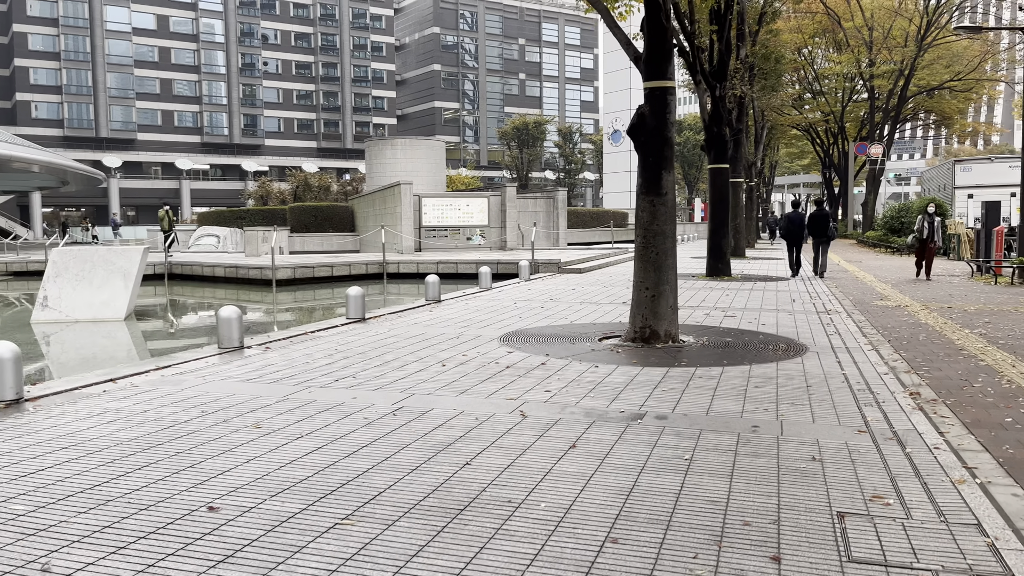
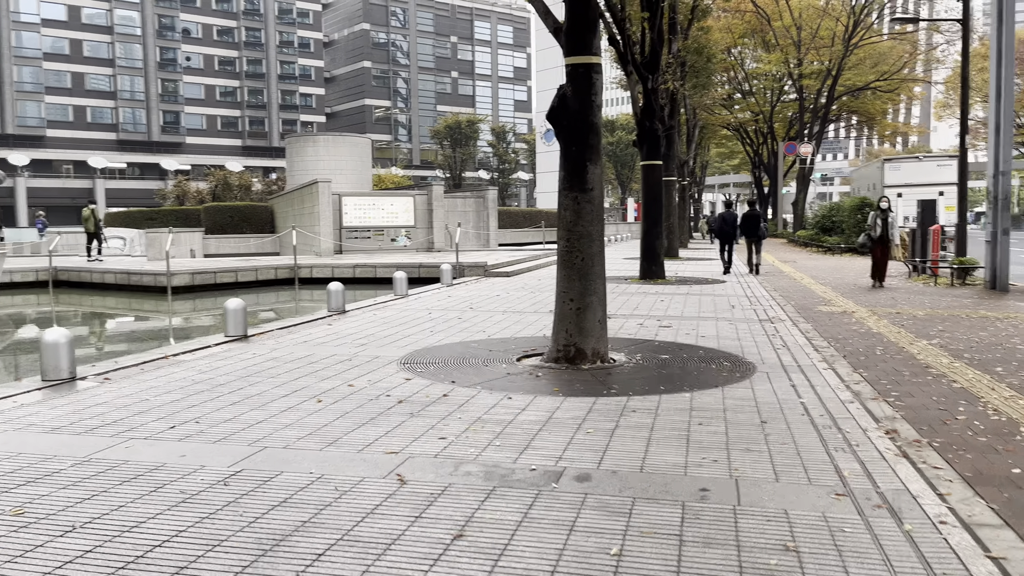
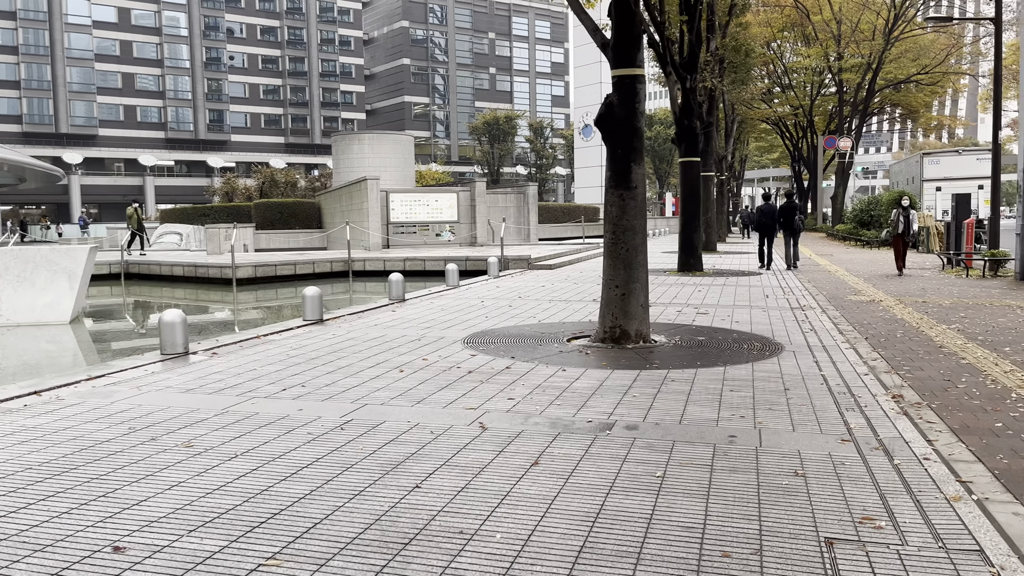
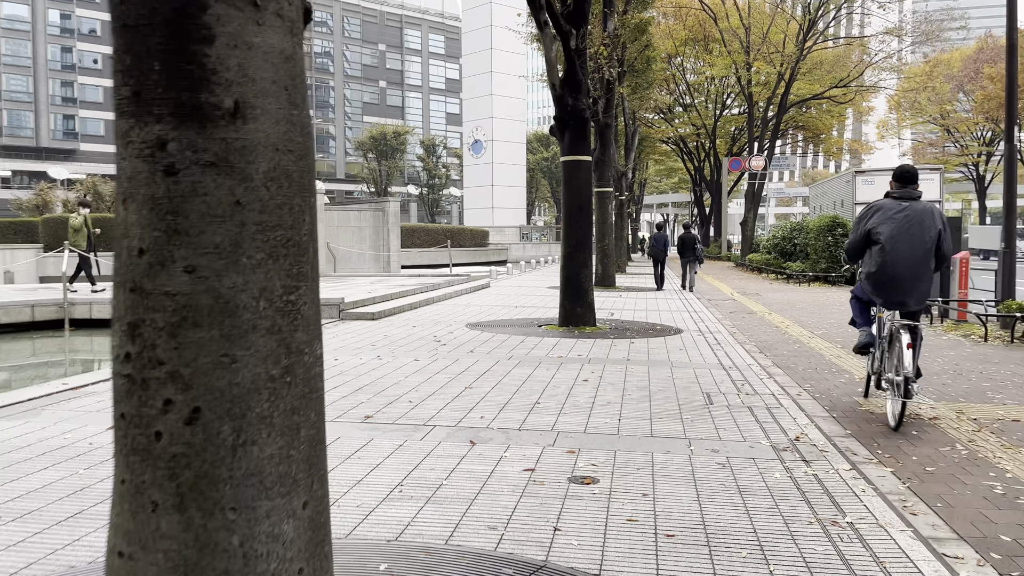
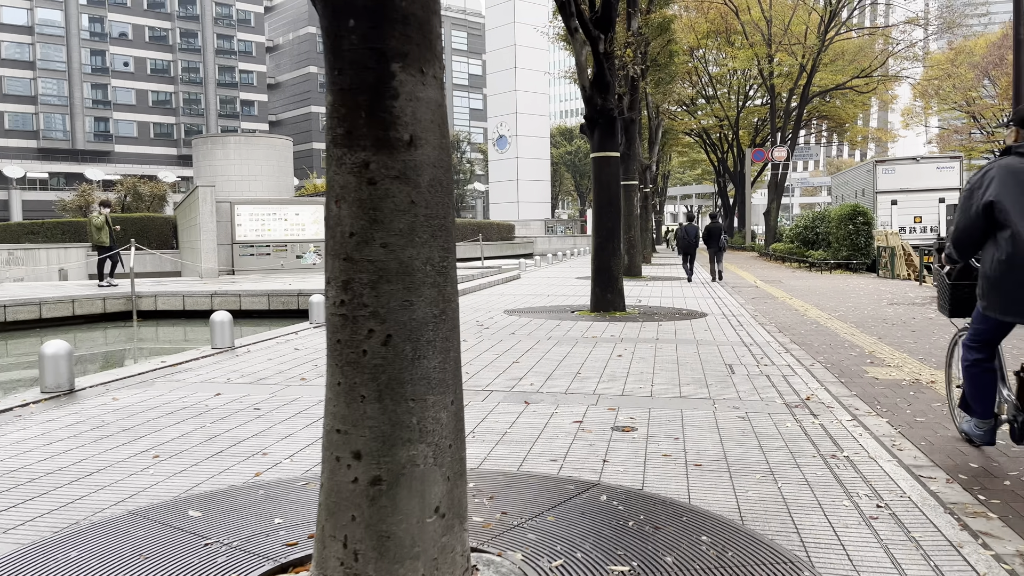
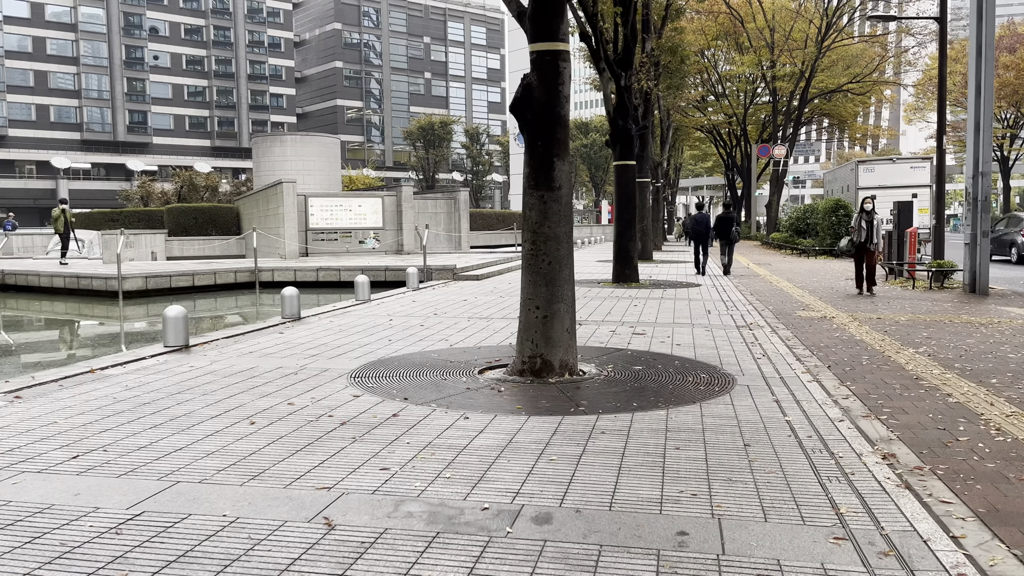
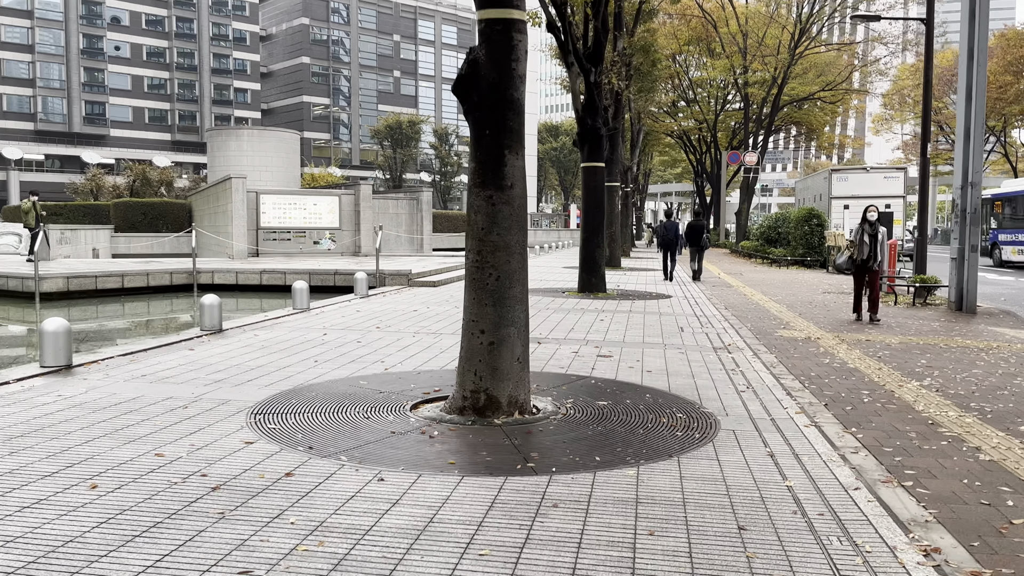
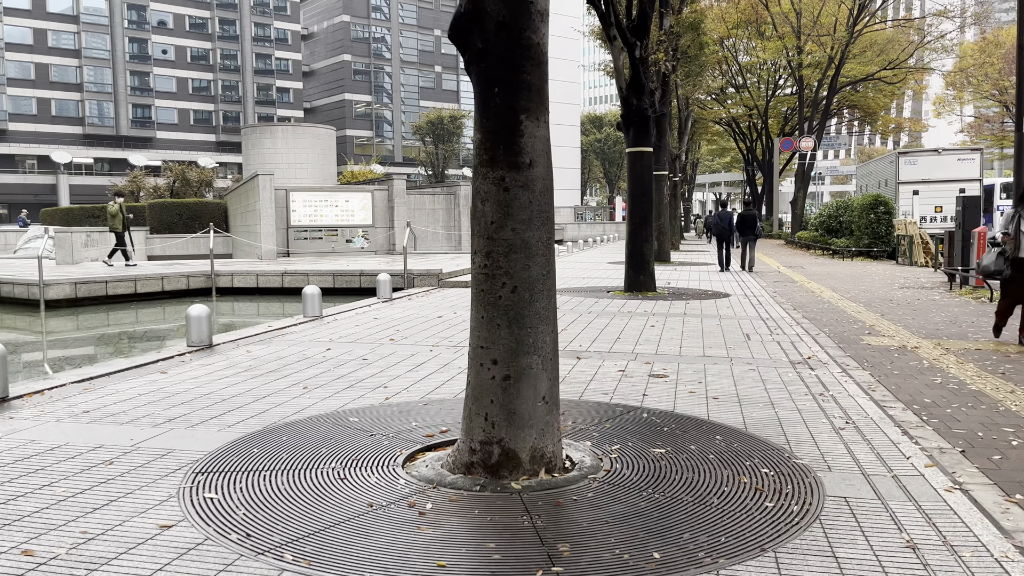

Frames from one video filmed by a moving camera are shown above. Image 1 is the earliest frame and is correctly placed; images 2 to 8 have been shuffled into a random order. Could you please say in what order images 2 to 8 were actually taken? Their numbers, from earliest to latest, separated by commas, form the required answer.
3, 2, 6, 7, 8, 5, 4
